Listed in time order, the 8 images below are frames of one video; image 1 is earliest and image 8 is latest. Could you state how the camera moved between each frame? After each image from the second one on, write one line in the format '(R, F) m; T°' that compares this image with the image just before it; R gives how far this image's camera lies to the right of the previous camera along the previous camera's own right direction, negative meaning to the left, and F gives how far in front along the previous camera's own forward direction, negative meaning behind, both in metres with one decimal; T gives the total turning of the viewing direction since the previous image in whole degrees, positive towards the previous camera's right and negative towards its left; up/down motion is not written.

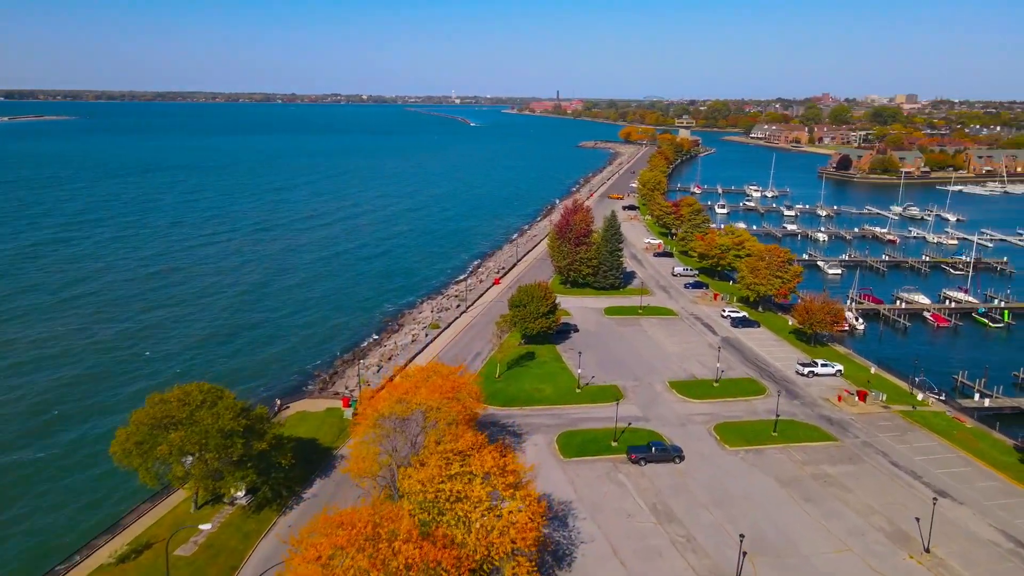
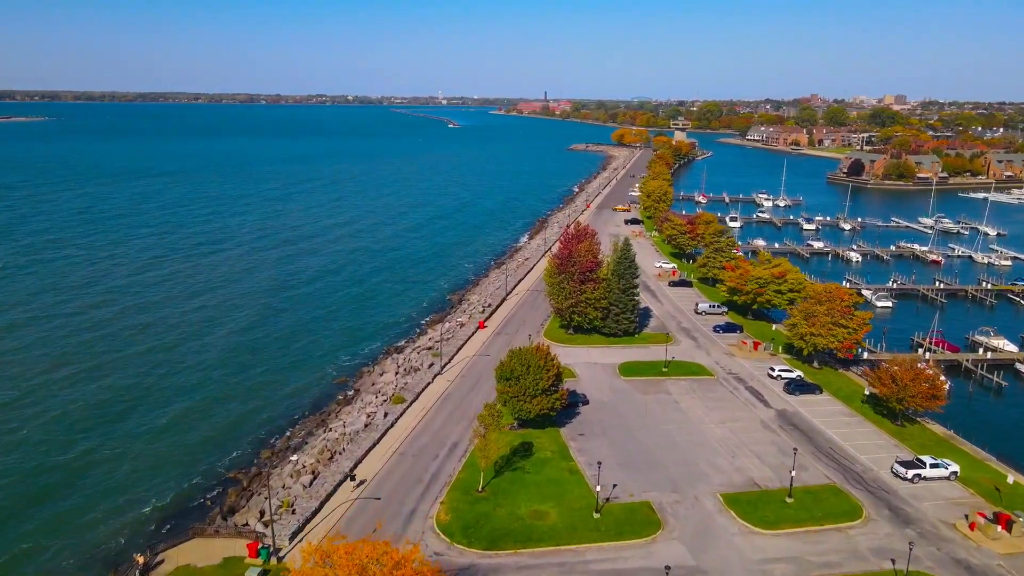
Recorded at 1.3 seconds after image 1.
(0.0, +9.8) m; +1°
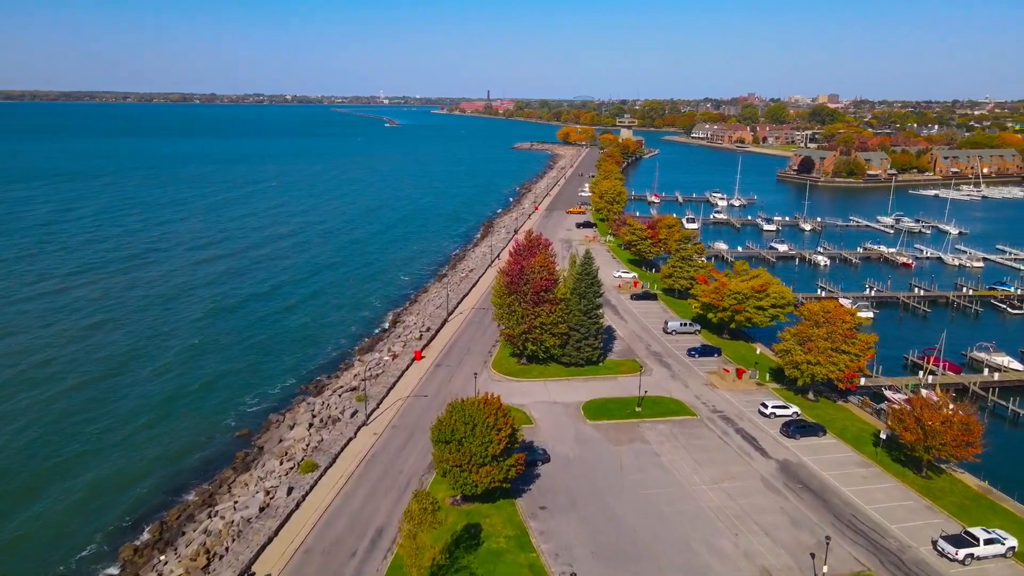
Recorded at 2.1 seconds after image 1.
(+0.2, +6.2) m; +4°
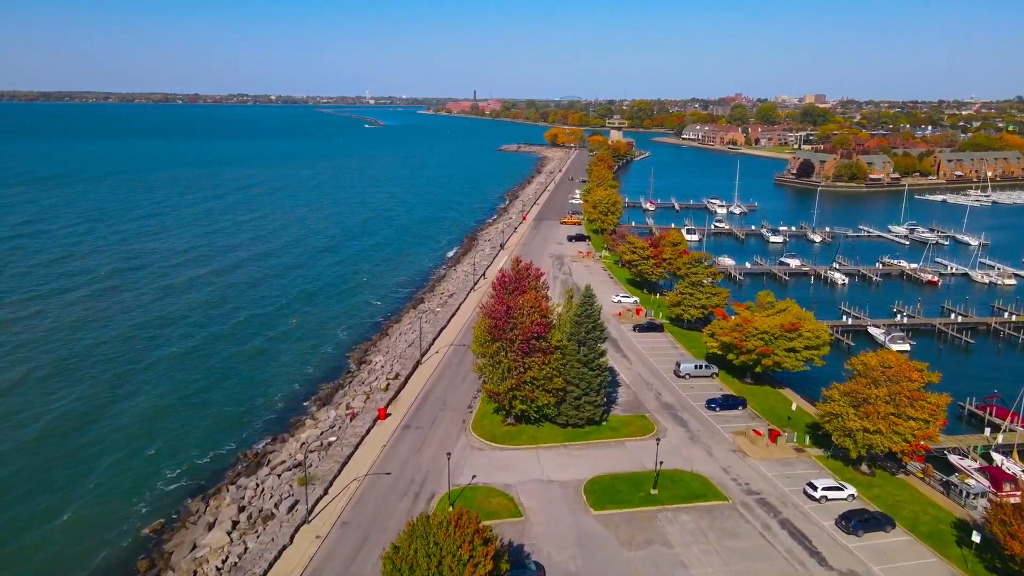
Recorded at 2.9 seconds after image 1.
(+0.2, +5.9) m; +1°
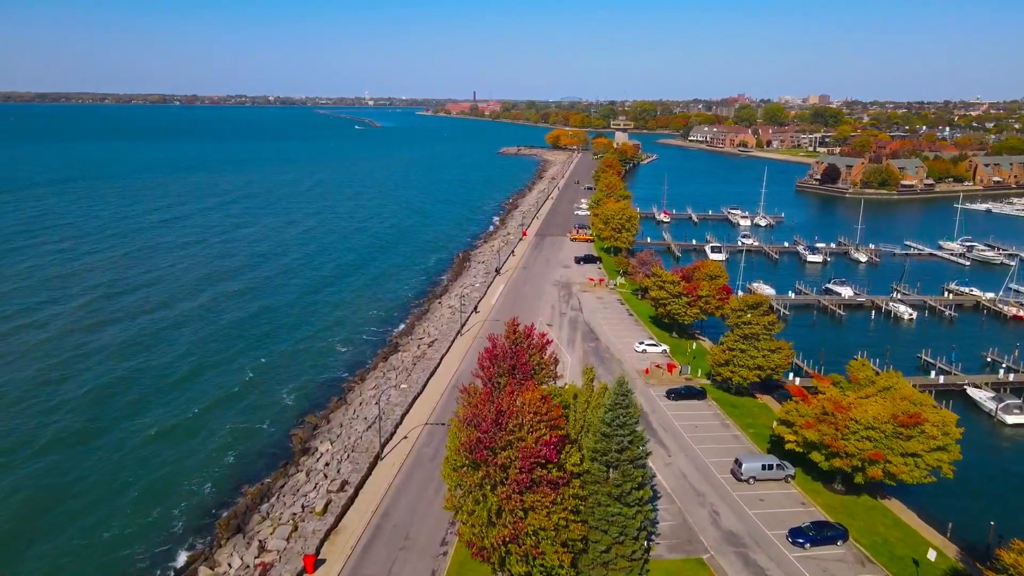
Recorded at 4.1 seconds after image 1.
(+0.2, +9.3) m; 0°
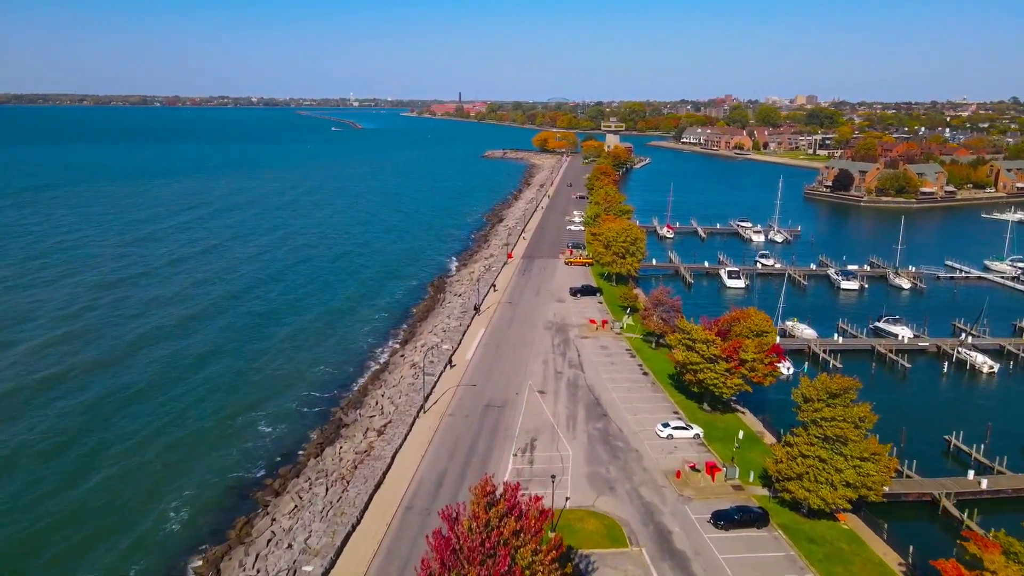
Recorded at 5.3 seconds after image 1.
(+0.3, +9.2) m; +1°
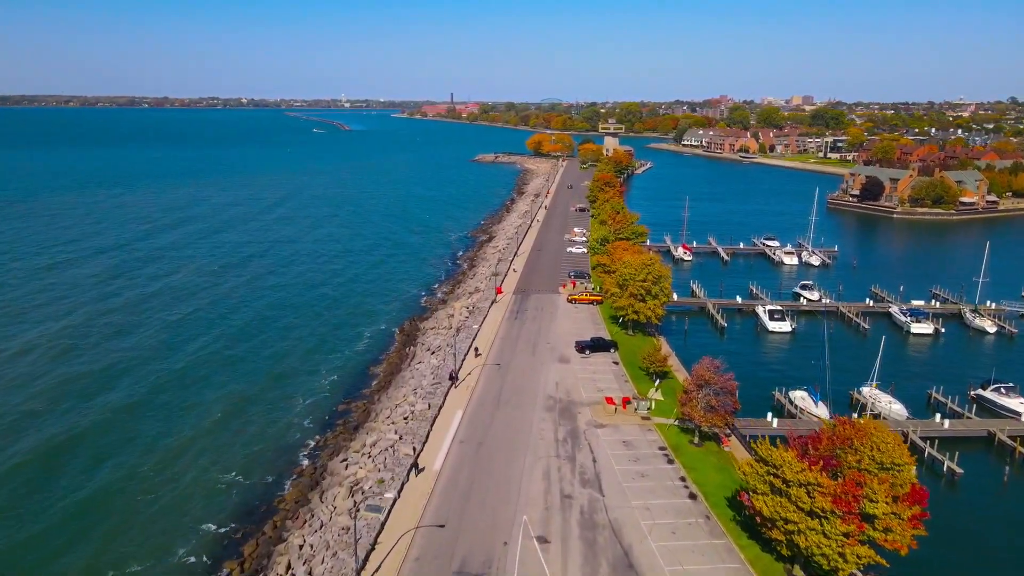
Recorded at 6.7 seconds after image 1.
(+0.2, +10.3) m; 0°
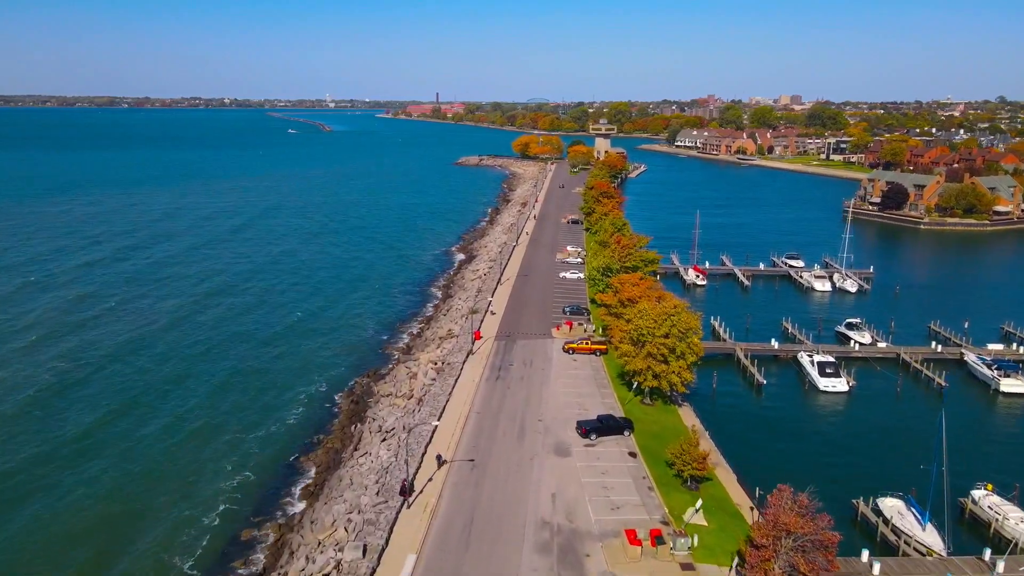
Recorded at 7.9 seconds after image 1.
(+0.3, +9.2) m; +1°
